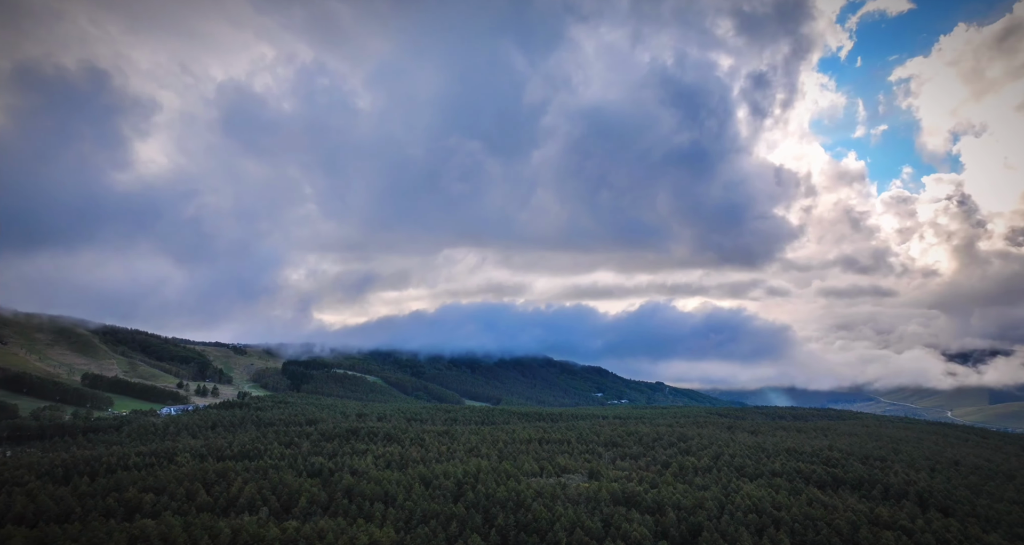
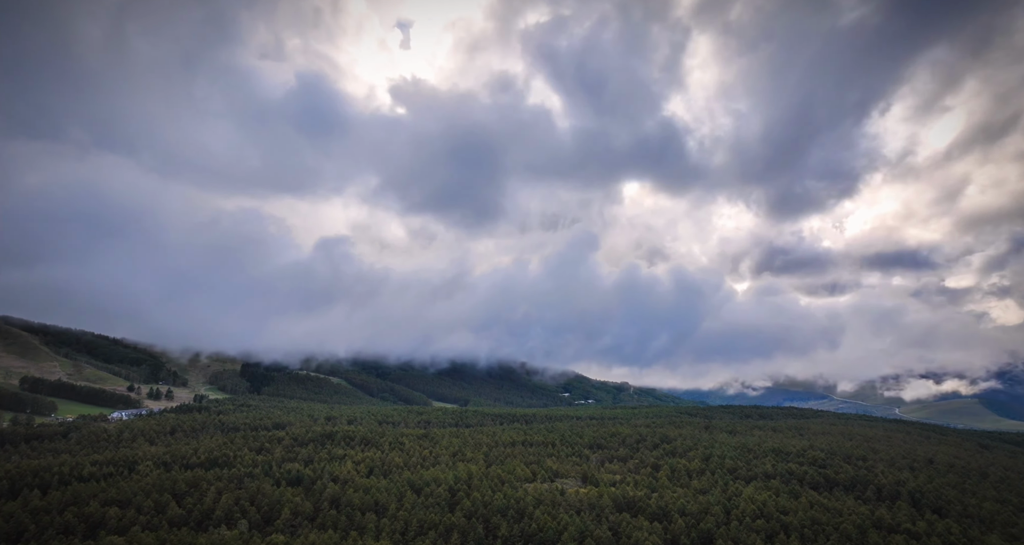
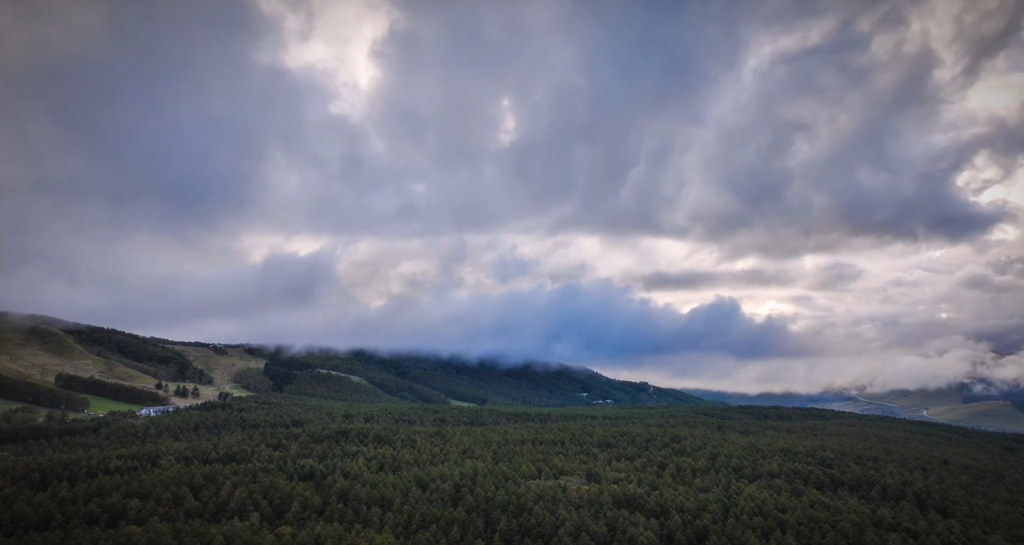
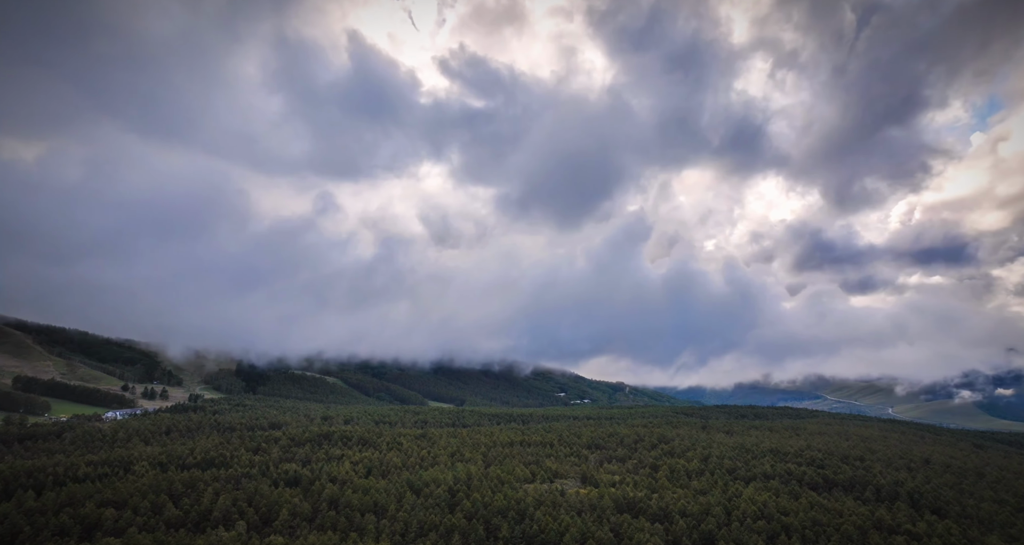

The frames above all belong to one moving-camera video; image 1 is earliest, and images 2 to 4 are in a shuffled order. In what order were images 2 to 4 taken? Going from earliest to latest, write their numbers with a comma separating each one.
3, 2, 4
